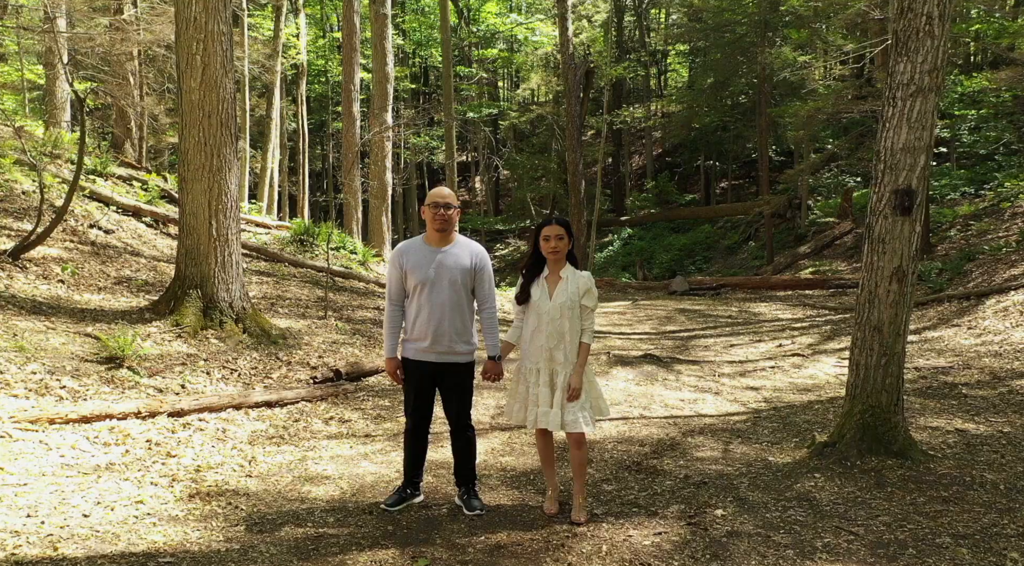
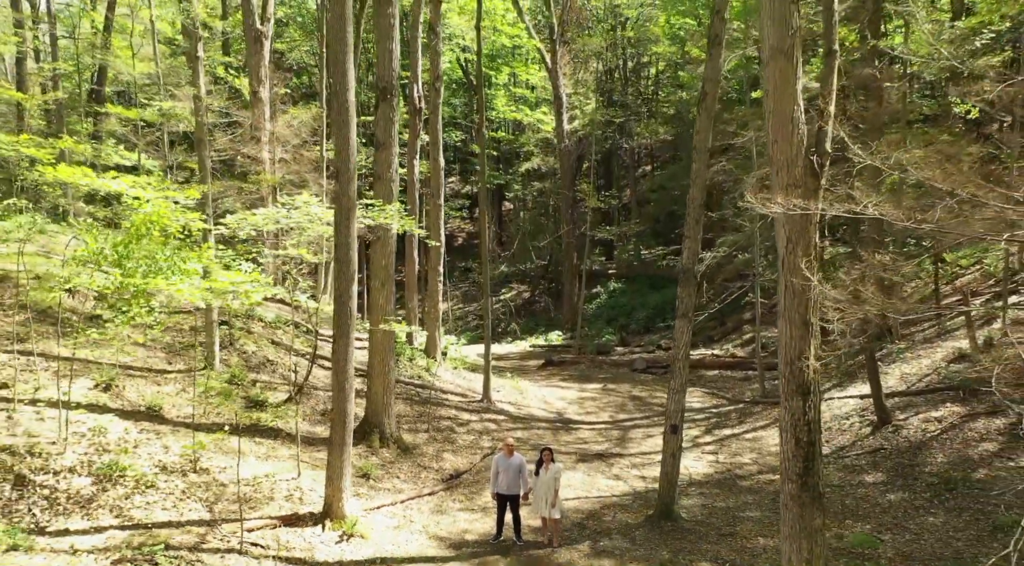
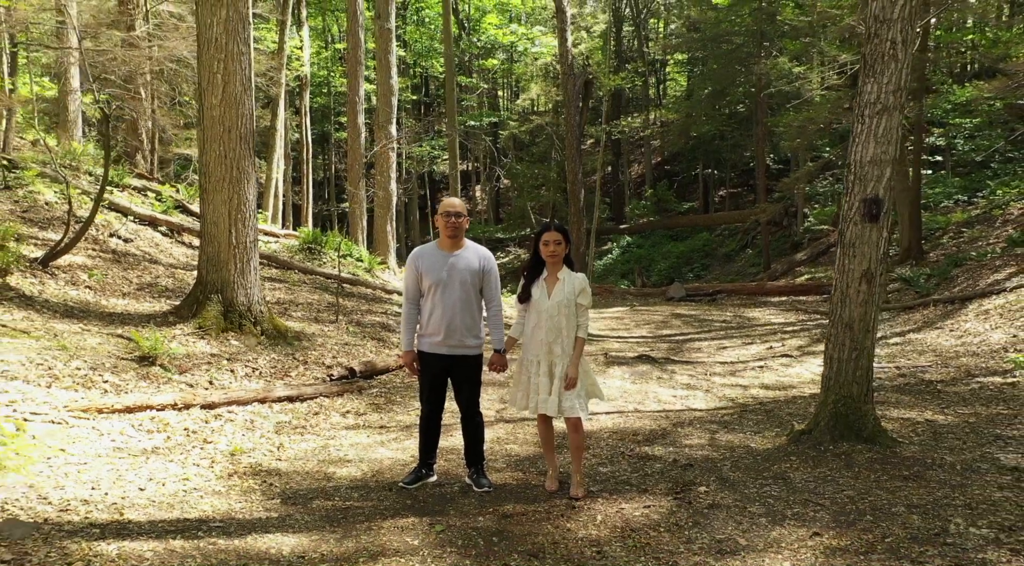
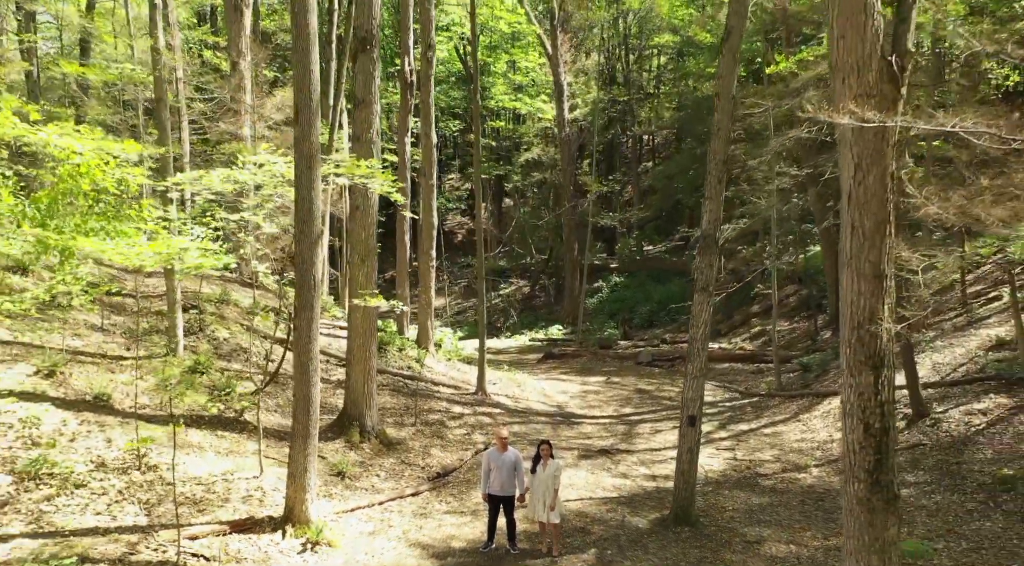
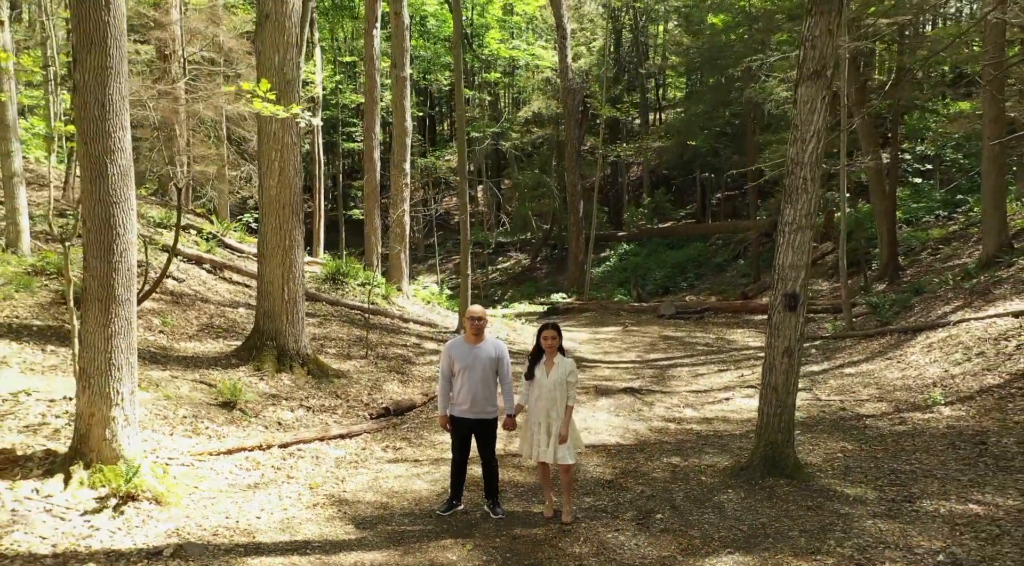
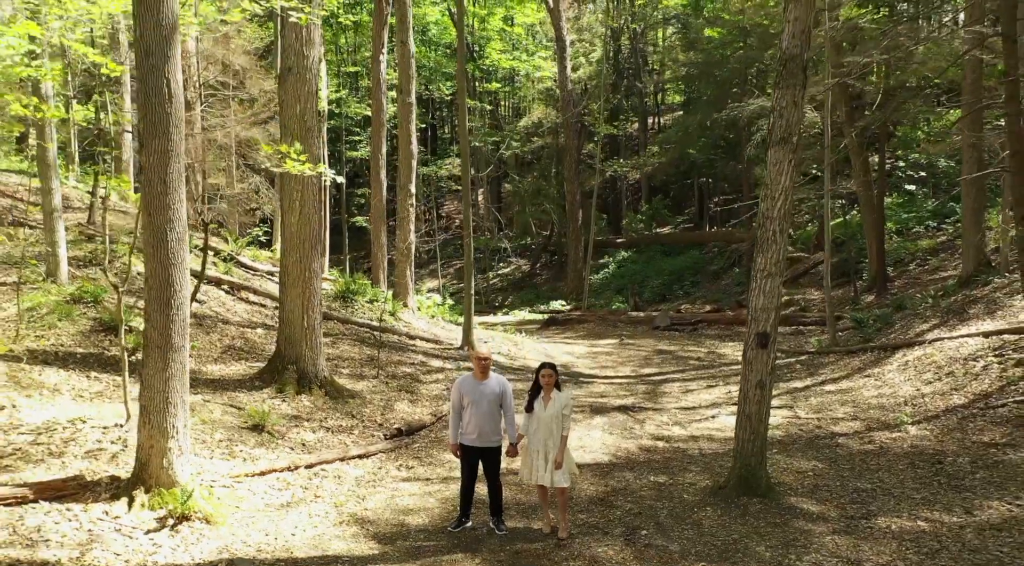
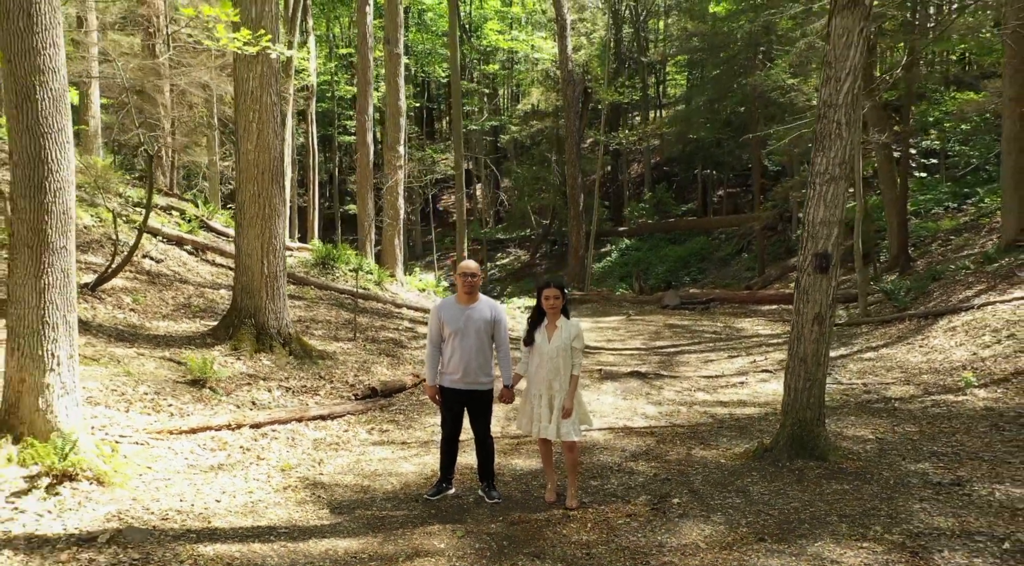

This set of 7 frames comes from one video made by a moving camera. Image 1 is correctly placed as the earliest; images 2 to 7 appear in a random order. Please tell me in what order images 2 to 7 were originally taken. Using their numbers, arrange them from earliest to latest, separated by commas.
3, 7, 5, 6, 4, 2
